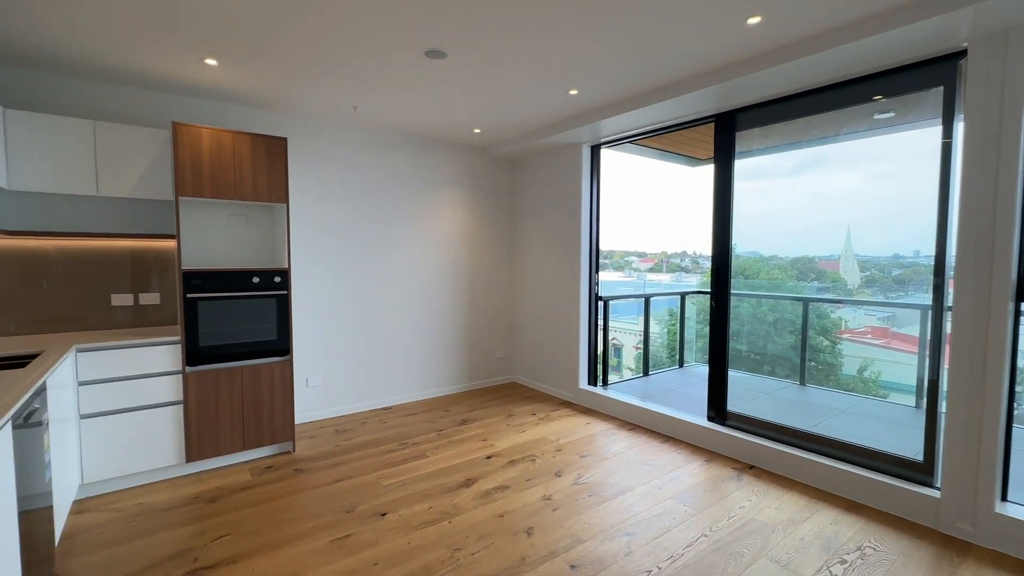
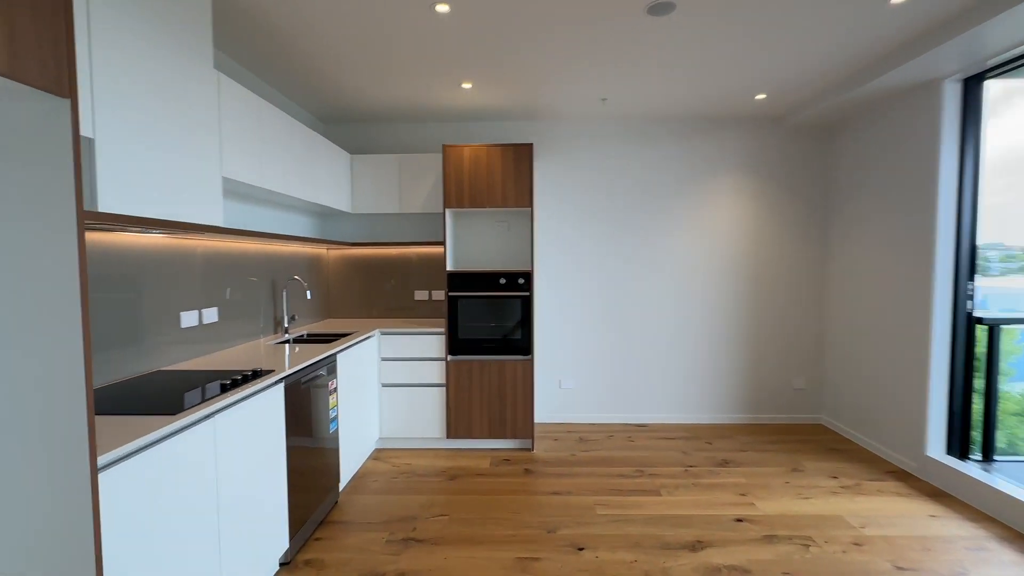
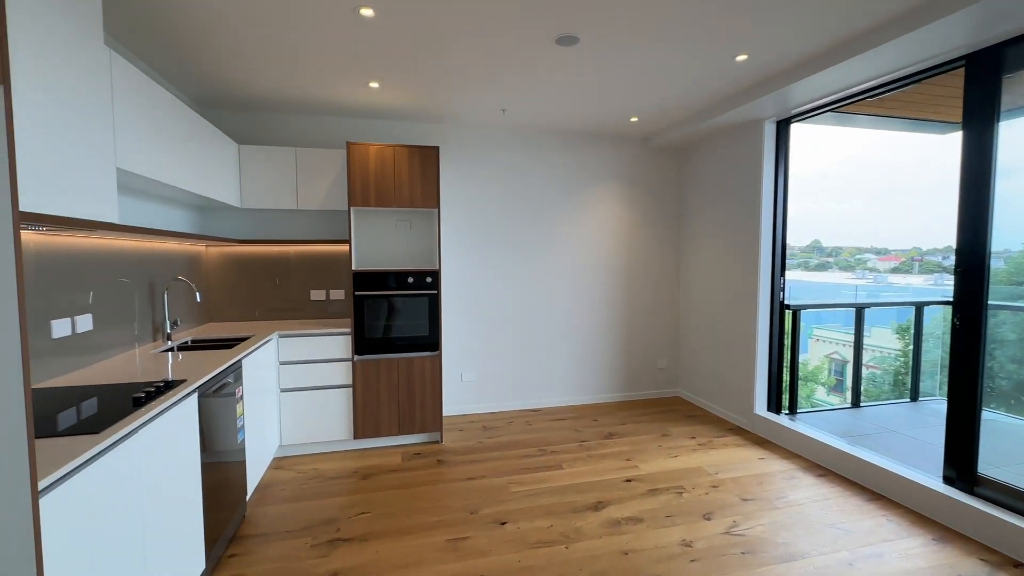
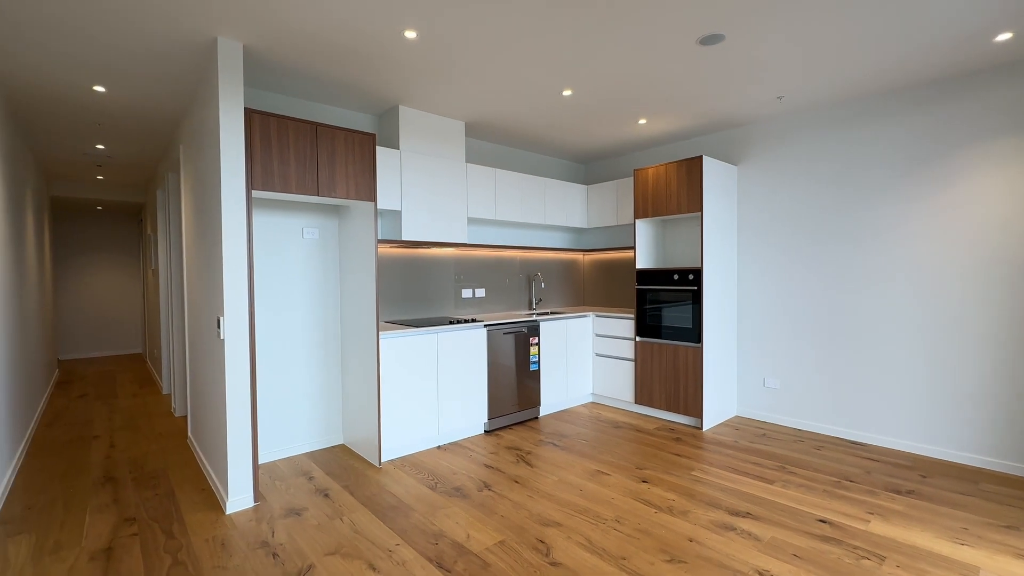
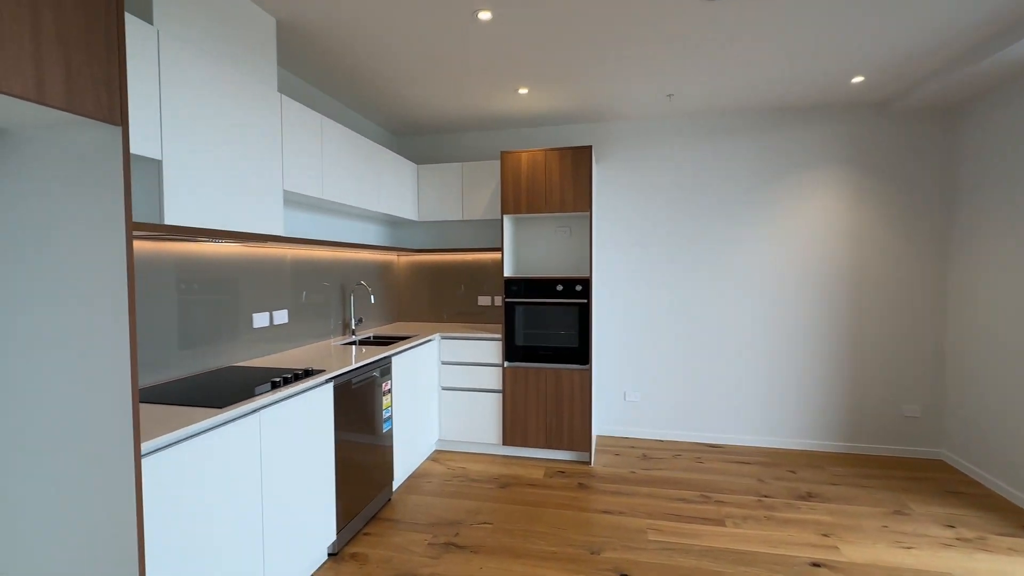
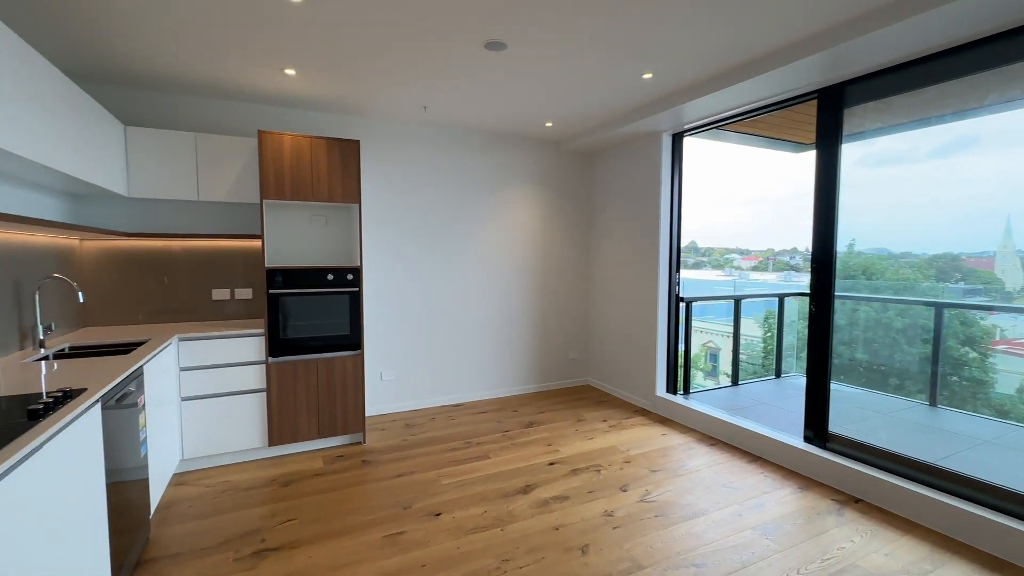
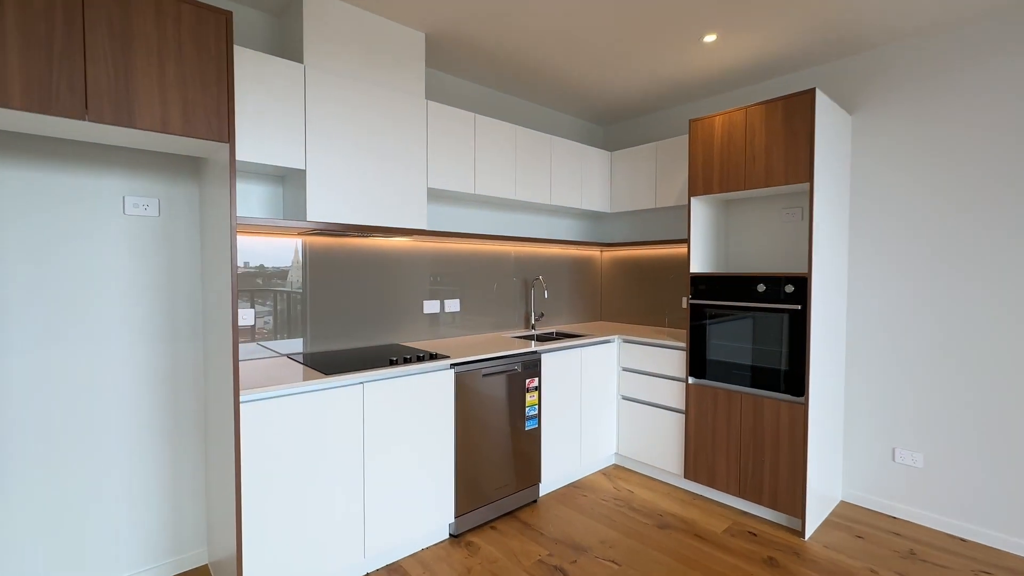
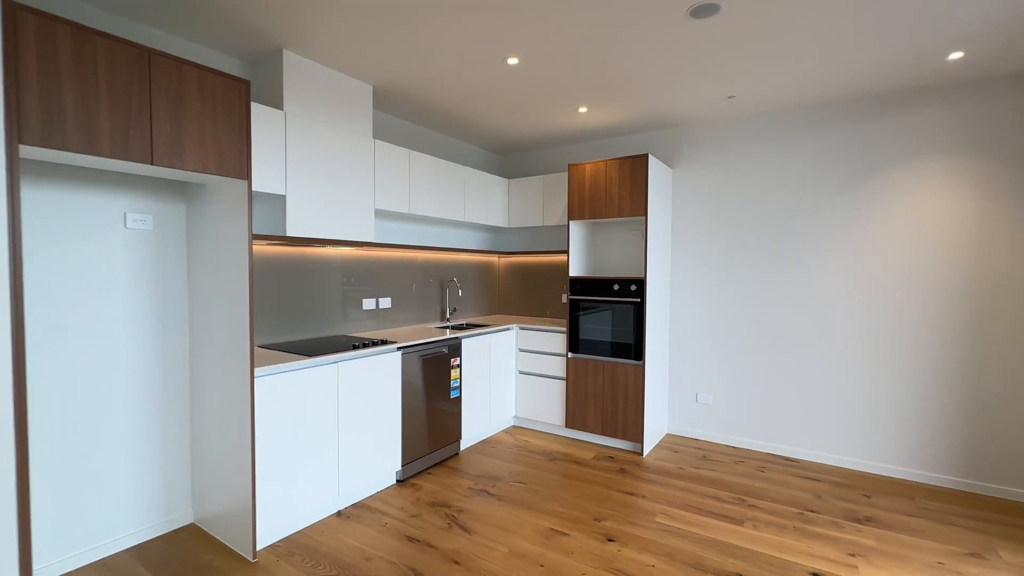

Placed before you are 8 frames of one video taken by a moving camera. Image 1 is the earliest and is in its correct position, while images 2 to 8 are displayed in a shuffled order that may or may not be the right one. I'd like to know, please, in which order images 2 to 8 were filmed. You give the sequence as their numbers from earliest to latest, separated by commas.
6, 3, 2, 5, 8, 4, 7
